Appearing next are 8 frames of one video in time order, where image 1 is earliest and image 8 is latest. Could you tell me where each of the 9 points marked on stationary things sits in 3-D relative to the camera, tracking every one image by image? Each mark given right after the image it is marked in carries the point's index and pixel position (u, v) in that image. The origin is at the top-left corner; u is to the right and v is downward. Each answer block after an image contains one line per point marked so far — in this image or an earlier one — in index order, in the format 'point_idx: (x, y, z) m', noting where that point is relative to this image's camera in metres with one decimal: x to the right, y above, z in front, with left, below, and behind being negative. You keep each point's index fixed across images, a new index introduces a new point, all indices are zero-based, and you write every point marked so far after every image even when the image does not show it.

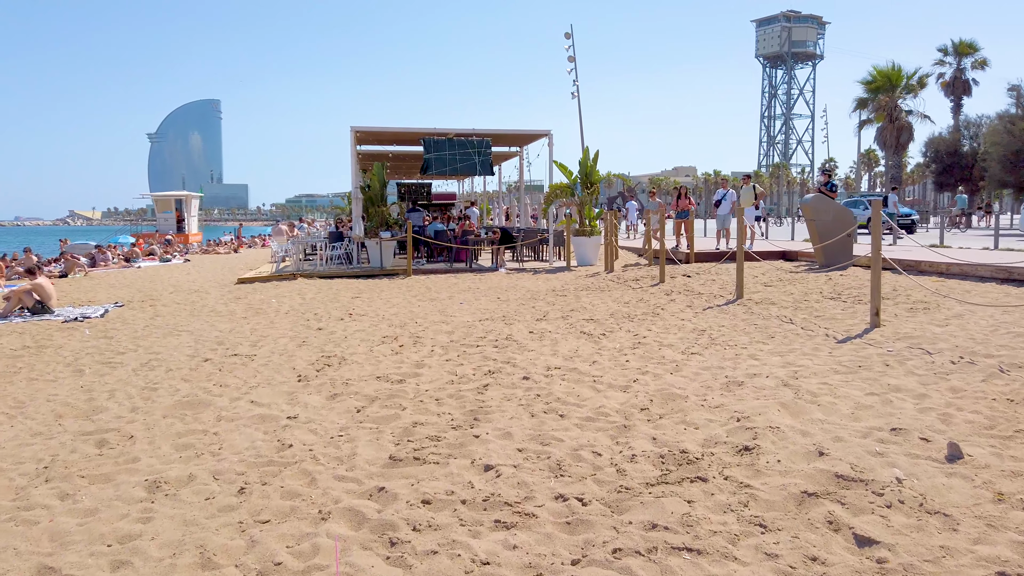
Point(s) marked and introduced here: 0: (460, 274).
0: (-1.0, +0.2, +13.6) m
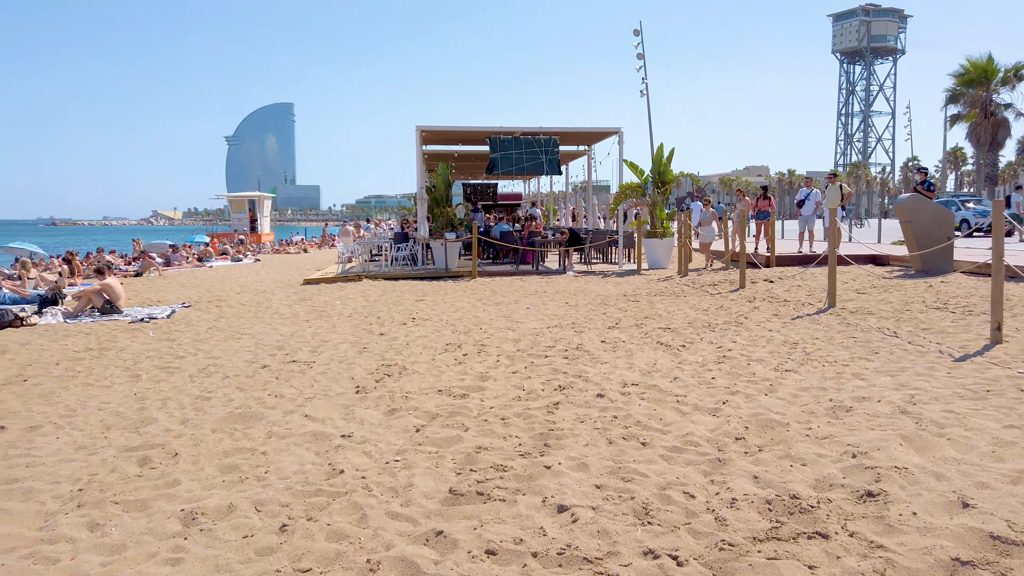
0: (+0.3, +0.2, +13.2) m
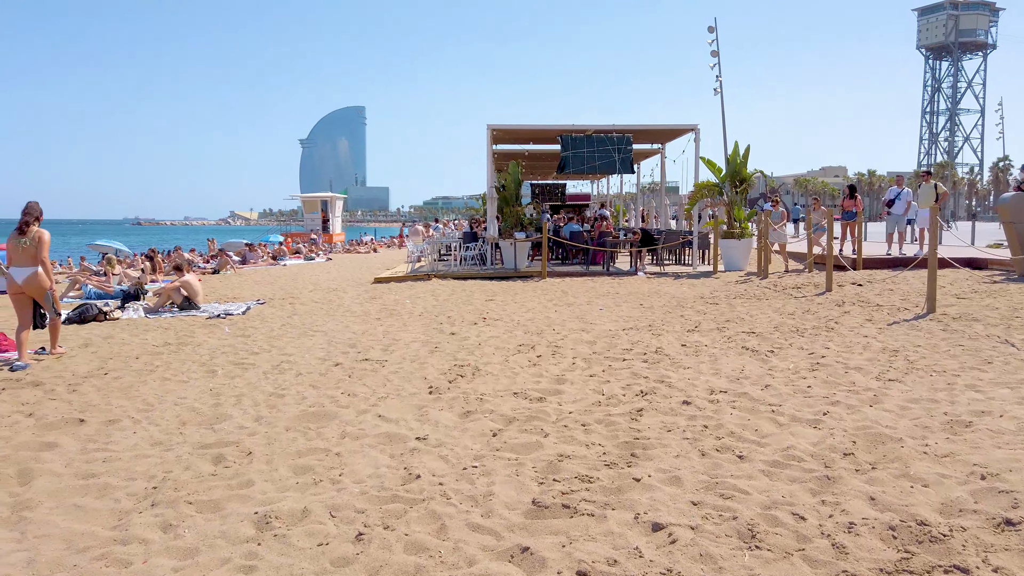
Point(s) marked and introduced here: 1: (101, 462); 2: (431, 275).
0: (+1.5, +0.2, +12.9) m
1: (-2.0, -0.8, +3.6) m
2: (-1.5, +0.3, +13.9) m
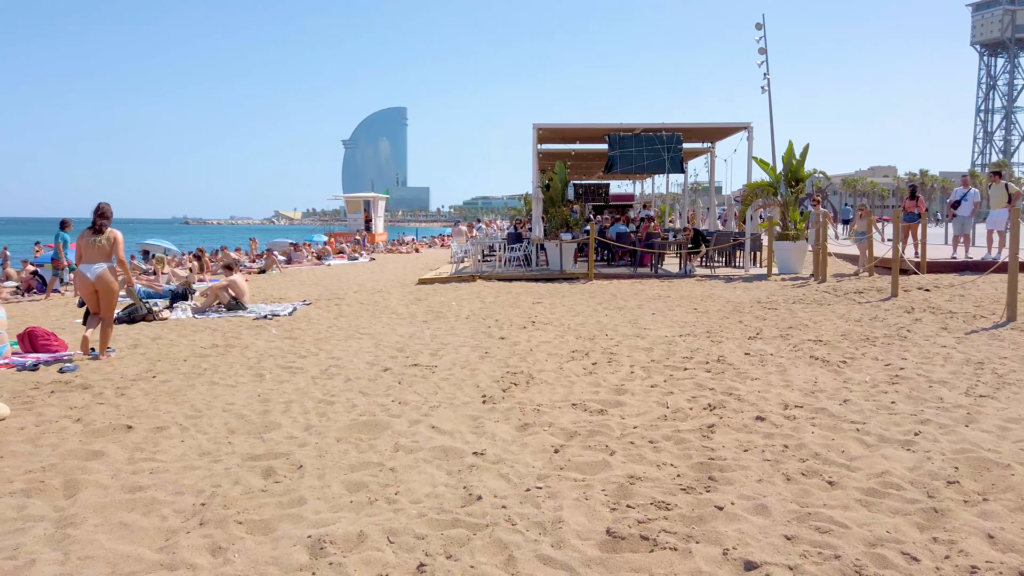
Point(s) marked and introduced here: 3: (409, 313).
0: (+2.3, +0.1, +12.6) m
1: (-1.7, -0.9, +3.4) m
2: (-0.7, +0.2, +13.7) m
3: (-1.3, -0.3, +9.3) m
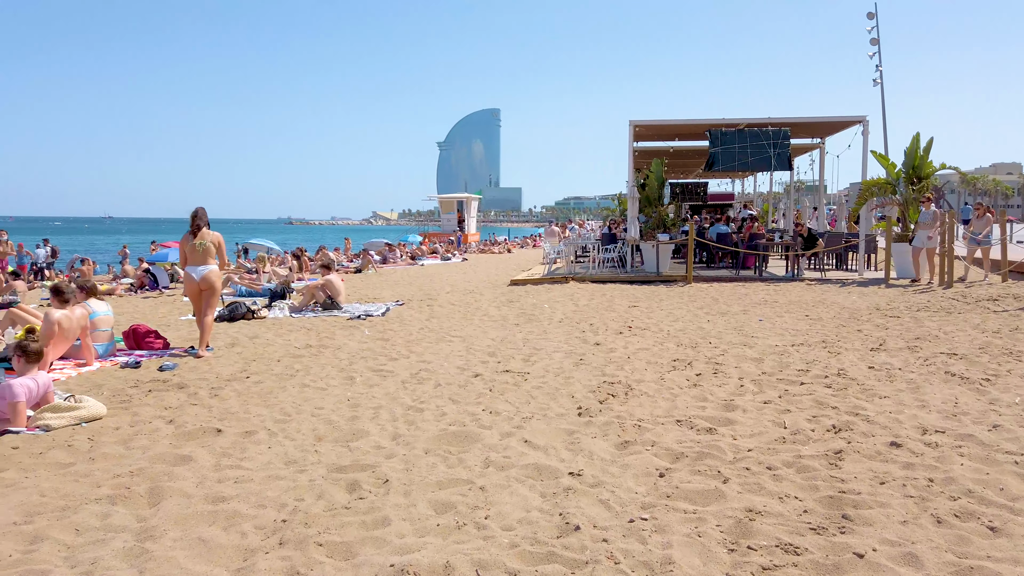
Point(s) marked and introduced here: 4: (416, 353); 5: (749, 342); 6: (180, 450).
0: (+3.8, +0.1, +11.9) m
1: (-1.2, -0.9, +3.3) m
2: (+1.0, +0.2, +13.4) m
3: (-0.1, -0.3, +9.1) m
4: (-0.9, -0.6, +6.6) m
5: (+2.2, -0.5, +6.8) m
6: (-1.7, -0.8, +3.7) m
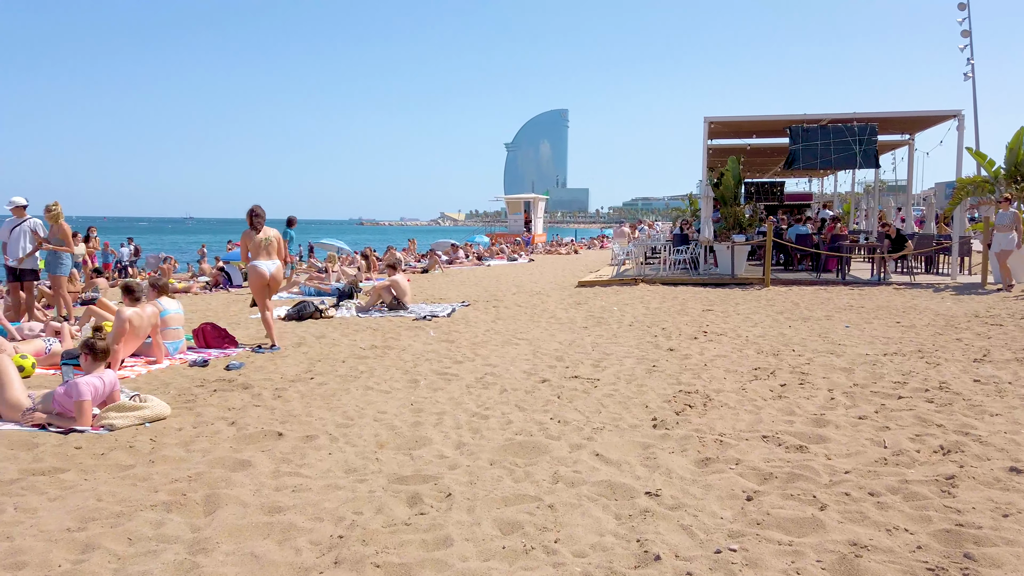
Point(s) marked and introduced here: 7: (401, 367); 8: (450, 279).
0: (+4.8, 0.0, +11.3) m
1: (-0.9, -0.9, +3.1) m
2: (+2.2, +0.2, +13.0) m
3: (+0.7, -0.4, +8.8) m
4: (-0.3, -0.6, +6.4) m
5: (+2.8, -0.5, +6.3) m
6: (-1.3, -0.8, +3.6) m
7: (-0.9, -0.6, +6.0) m
8: (-1.2, +0.2, +14.9) m
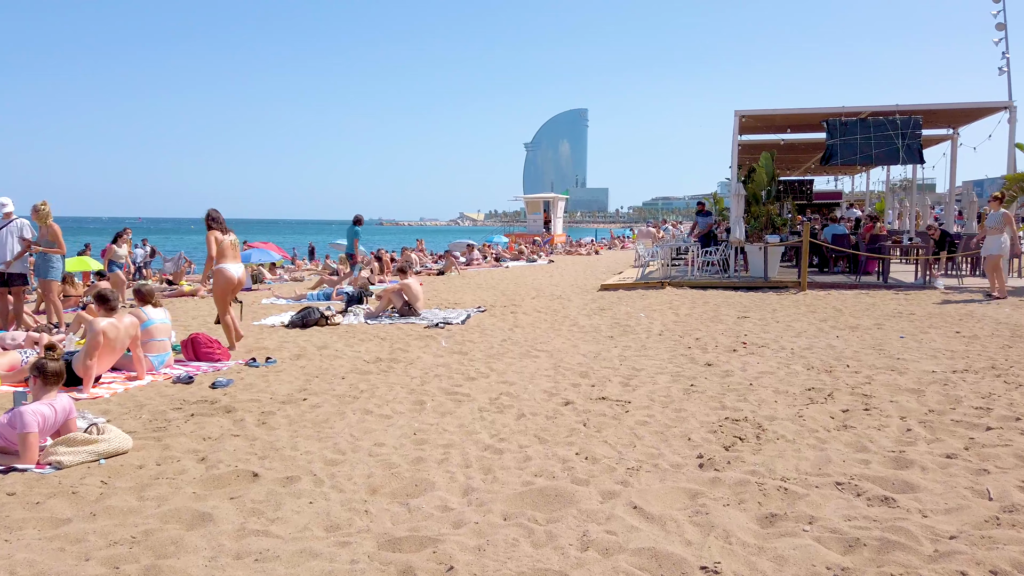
0: (+5.1, -0.1, +10.5) m
1: (-0.9, -0.9, +2.5) m
2: (+2.5, +0.1, +12.3) m
3: (+0.9, -0.4, +8.1) m
4: (-0.1, -0.6, +5.8) m
5: (+2.9, -0.6, +5.6) m
6: (-1.3, -0.9, +3.0) m
7: (-0.8, -0.7, +5.3) m
8: (-0.9, +0.1, +14.2) m
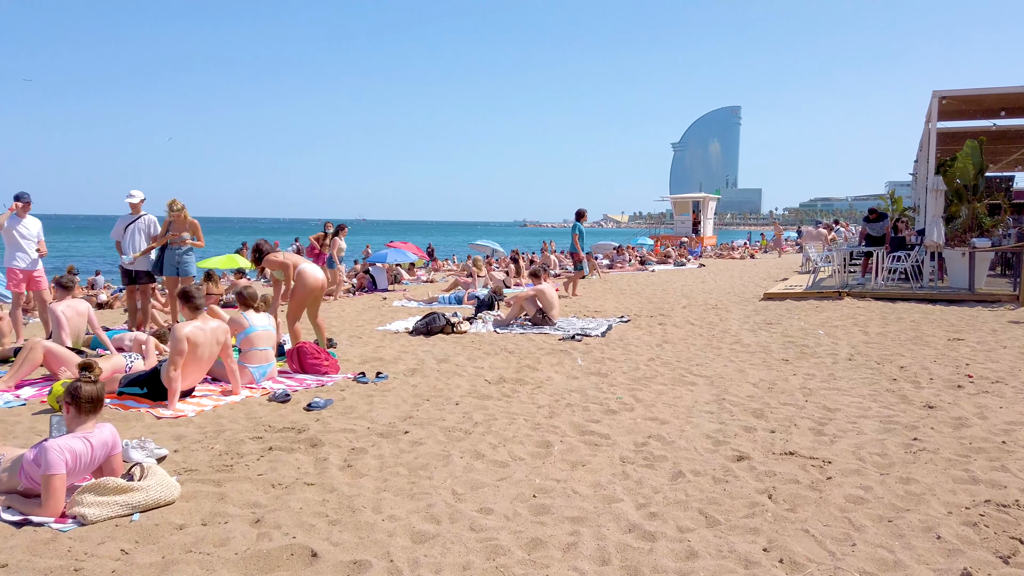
0: (+6.9, -0.2, +8.3) m
1: (-0.5, -1.0, +1.6) m
2: (+4.6, -0.1, +10.5) m
3: (+2.3, -0.5, +6.8) m
4: (+0.8, -0.7, +4.7) m
5: (+3.8, -0.7, +3.9) m
6: (-0.8, -0.9, +2.1) m
7: (+0.1, -0.7, +4.3) m
8: (+1.7, 0.0, +13.1) m
